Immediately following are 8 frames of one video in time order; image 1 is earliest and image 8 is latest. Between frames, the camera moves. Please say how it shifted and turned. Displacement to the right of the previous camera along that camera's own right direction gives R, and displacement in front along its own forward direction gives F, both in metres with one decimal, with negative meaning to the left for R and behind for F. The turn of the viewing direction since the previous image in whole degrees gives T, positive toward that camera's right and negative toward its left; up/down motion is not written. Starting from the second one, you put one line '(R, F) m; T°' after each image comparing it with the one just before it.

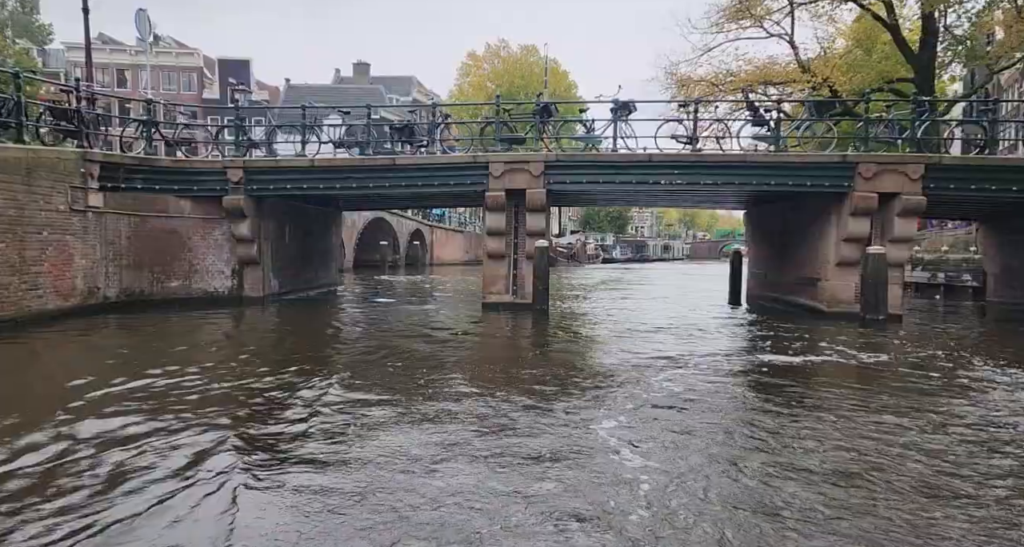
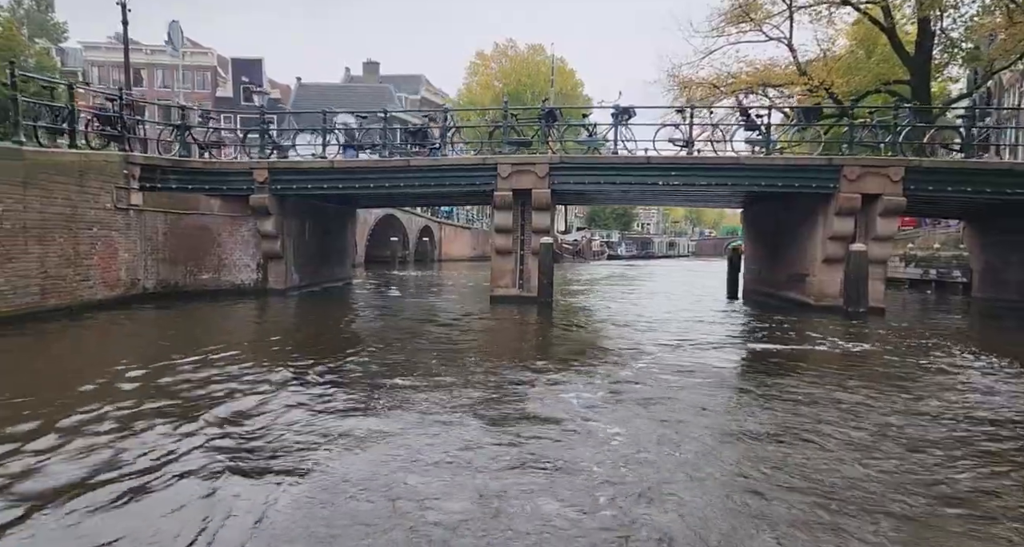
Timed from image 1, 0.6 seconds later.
(0.0, -1.0) m; -1°
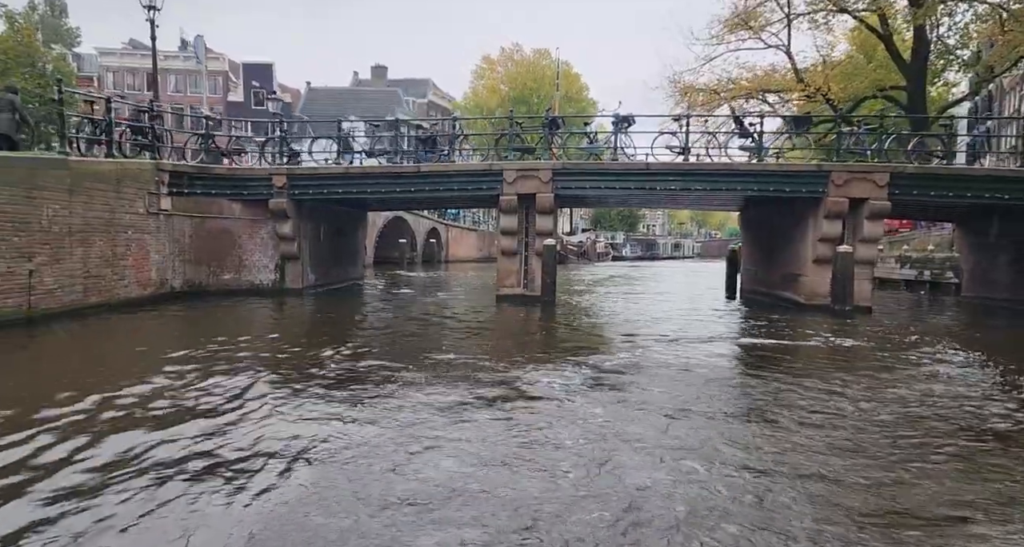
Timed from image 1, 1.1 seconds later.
(0.0, -0.8) m; -1°
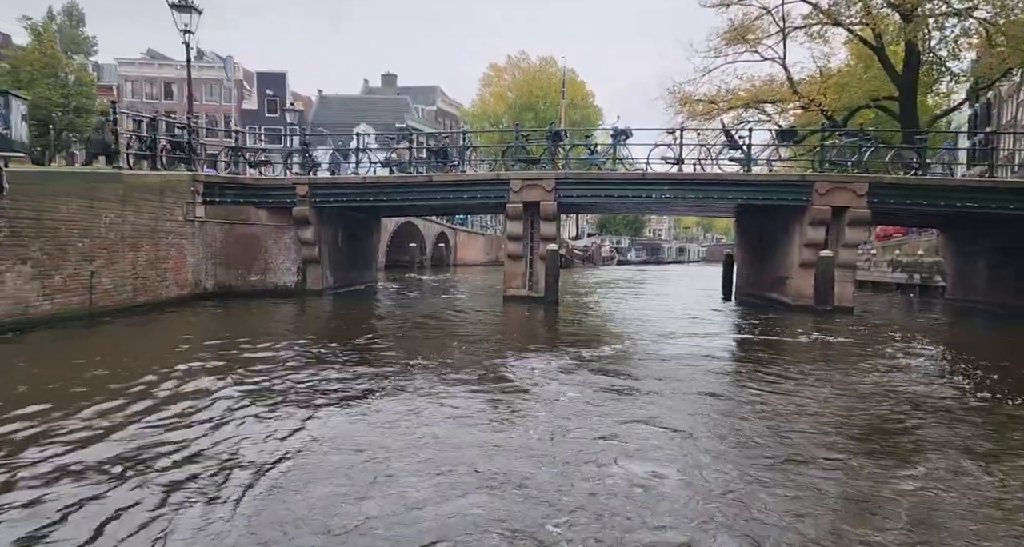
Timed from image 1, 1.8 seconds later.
(0.0, -1.2) m; -1°
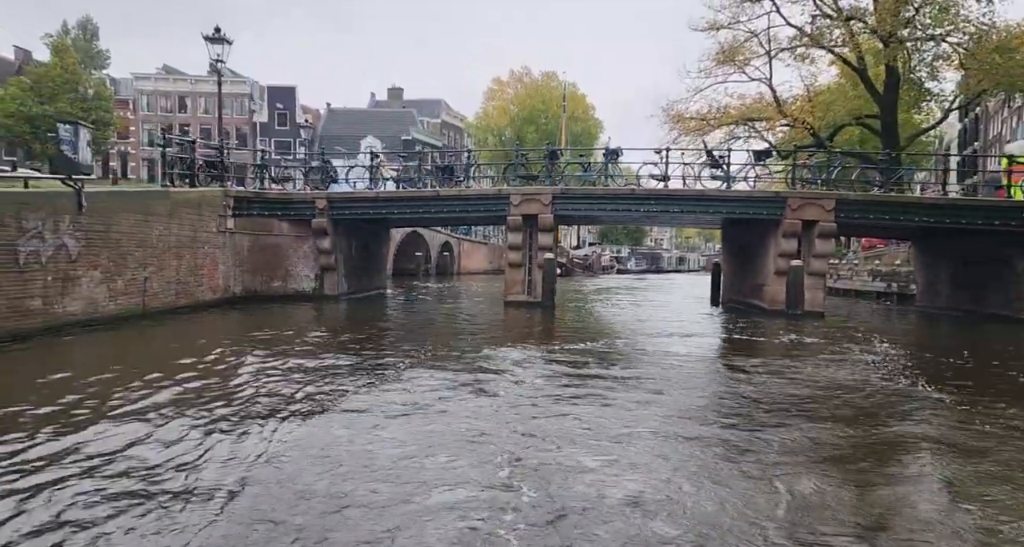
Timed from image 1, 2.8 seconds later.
(+0.1, -1.6) m; 0°
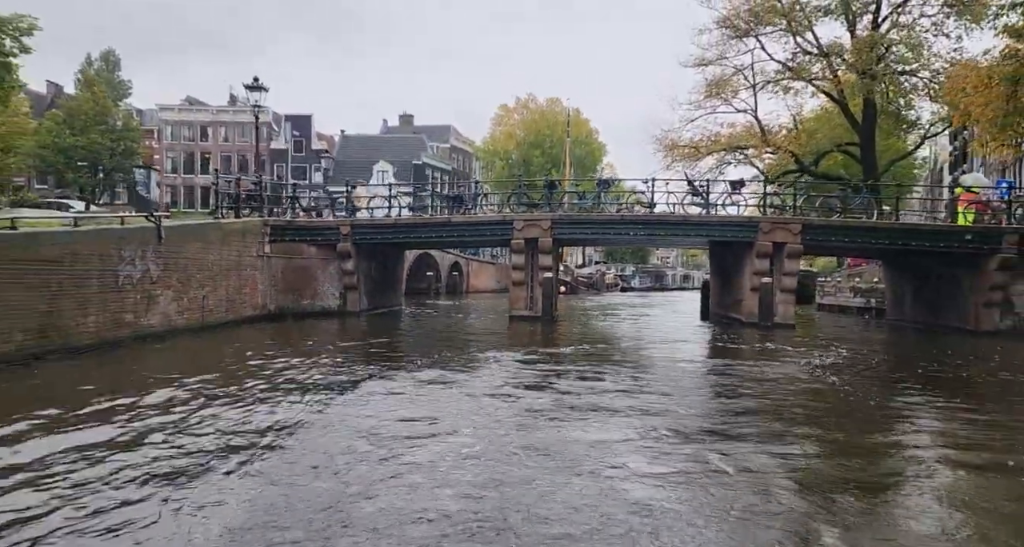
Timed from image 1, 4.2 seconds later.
(+0.2, -2.2) m; -1°
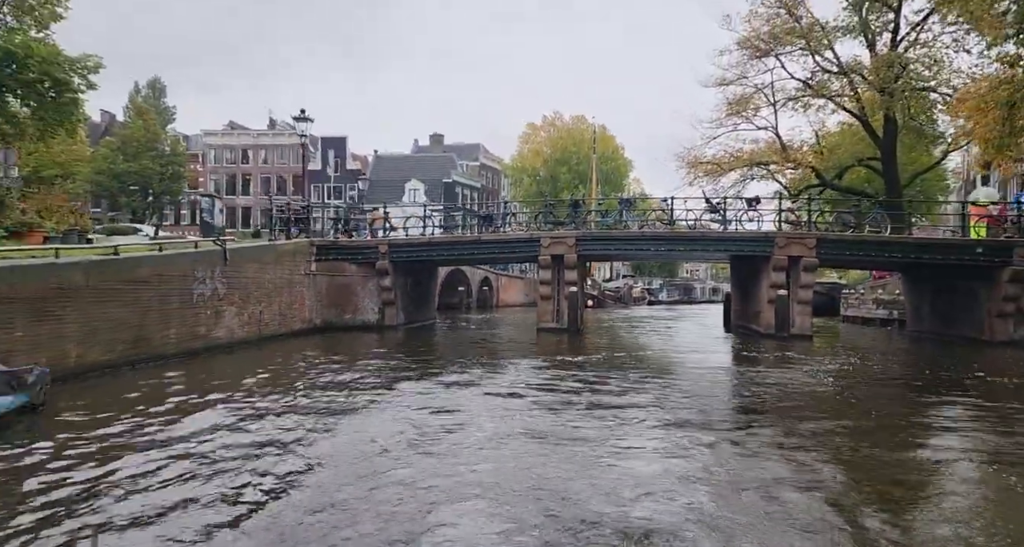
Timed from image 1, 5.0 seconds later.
(+0.1, -1.3) m; -3°
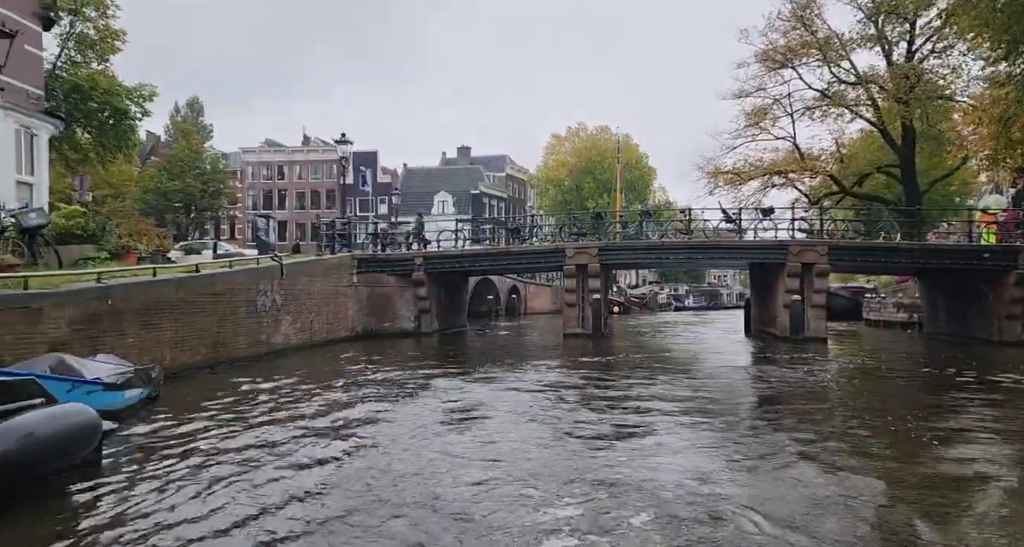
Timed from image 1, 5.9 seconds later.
(0.0, -1.4) m; -2°
